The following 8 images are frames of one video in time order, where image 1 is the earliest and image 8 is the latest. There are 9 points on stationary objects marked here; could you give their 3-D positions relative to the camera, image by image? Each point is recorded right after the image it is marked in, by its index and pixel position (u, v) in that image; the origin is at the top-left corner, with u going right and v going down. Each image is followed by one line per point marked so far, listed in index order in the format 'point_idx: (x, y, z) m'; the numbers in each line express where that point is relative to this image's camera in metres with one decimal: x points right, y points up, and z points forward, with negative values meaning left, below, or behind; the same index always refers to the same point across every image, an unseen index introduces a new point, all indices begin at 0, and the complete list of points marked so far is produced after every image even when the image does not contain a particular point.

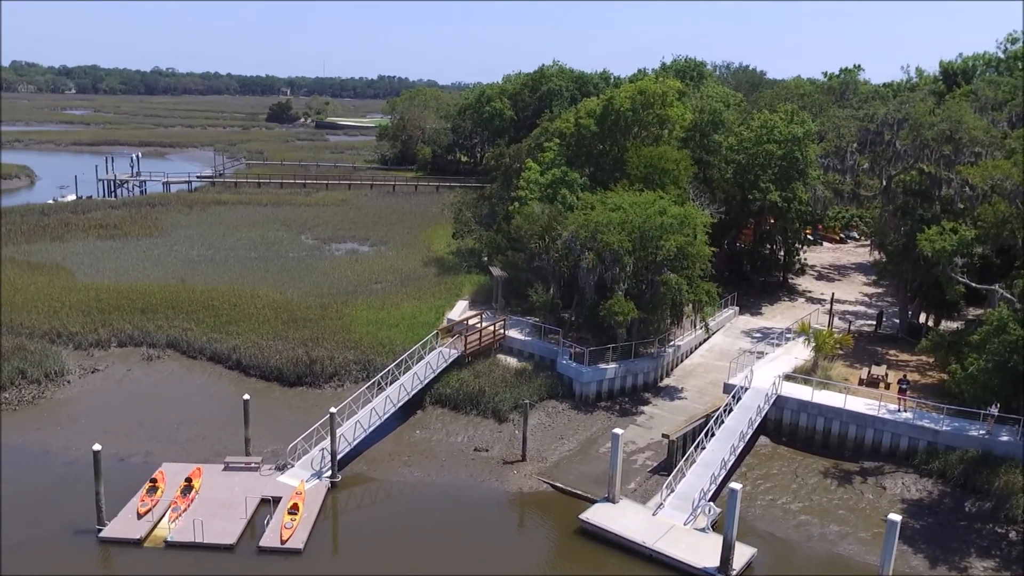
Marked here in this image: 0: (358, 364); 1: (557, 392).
0: (-3.1, -1.5, +19.8) m
1: (+0.9, -2.0, +19.3) m
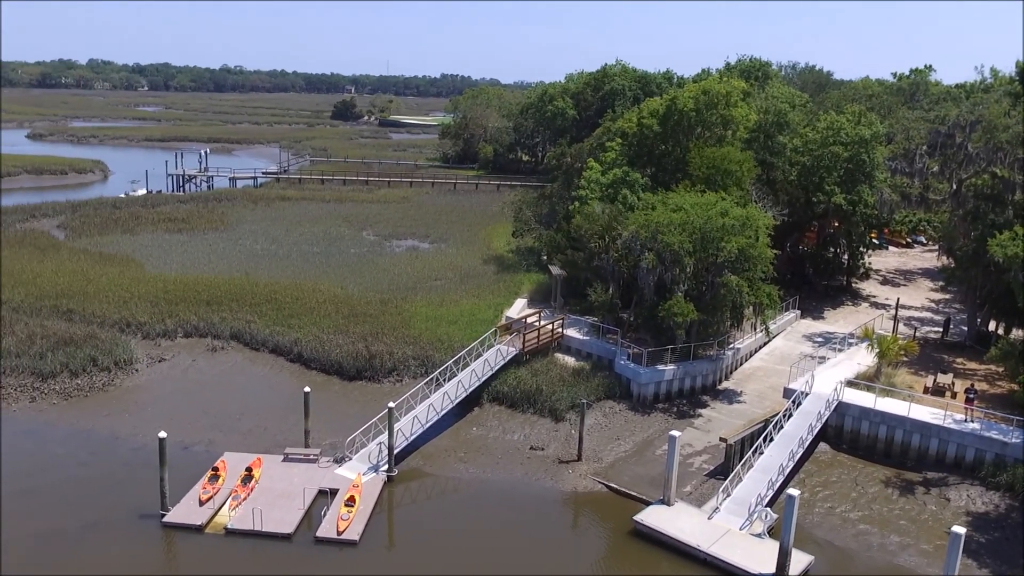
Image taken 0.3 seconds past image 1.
0: (-1.9, -1.5, +19.9) m
1: (+2.0, -2.0, +19.2) m
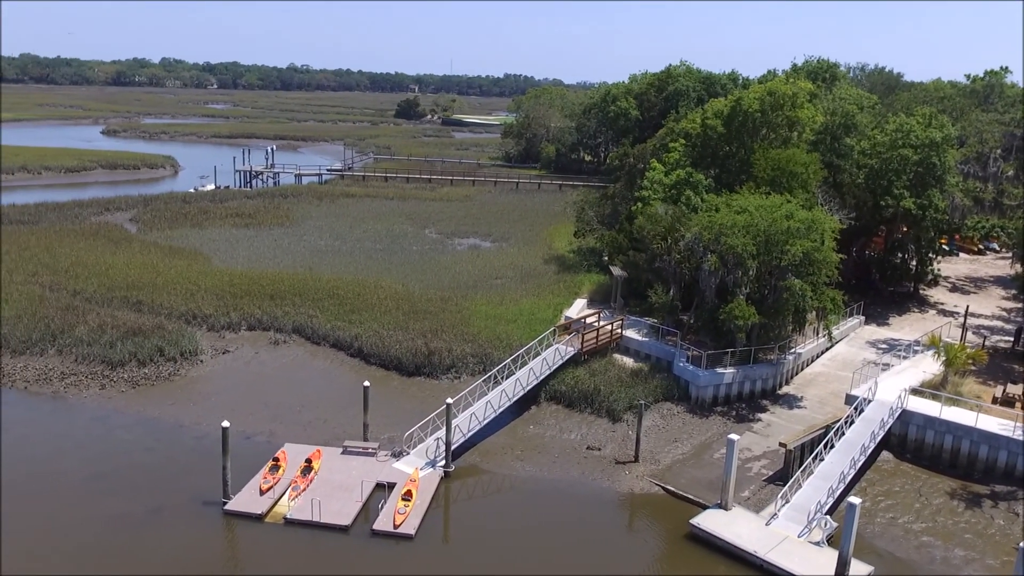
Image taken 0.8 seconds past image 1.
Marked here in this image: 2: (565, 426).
0: (-0.7, -1.4, +20.0) m
1: (+3.1, -2.1, +19.1) m
2: (+1.0, -2.5, +17.9) m
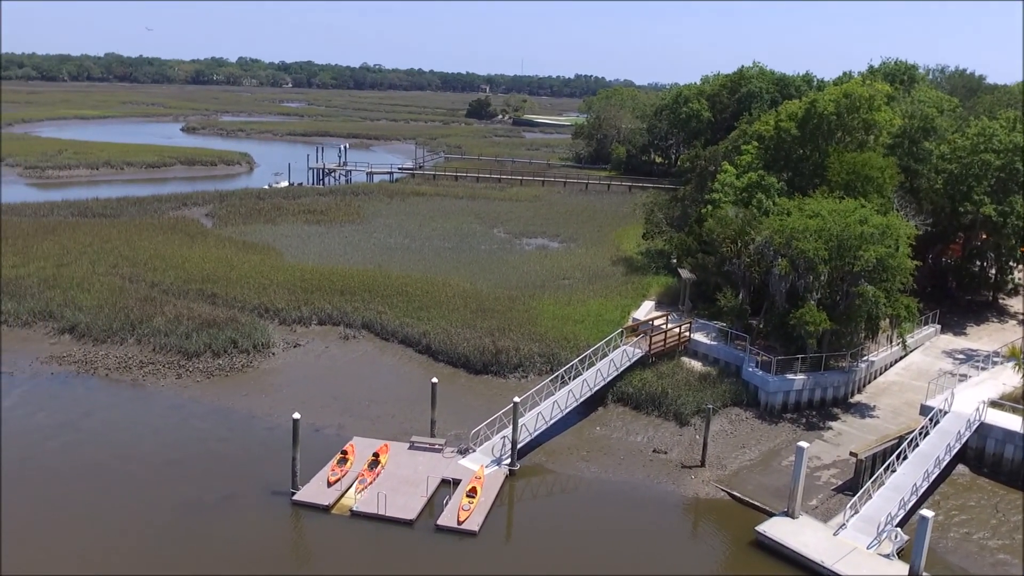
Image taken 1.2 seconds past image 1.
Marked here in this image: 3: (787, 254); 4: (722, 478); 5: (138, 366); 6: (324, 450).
0: (+0.6, -1.4, +20.1) m
1: (+4.4, -2.1, +18.8) m
2: (+2.2, -2.5, +17.8) m
3: (+5.3, +0.7, +19.0) m
4: (+3.4, -3.1, +16.0) m
5: (-7.5, -1.6, +19.7) m
6: (-3.1, -2.7, +16.4) m
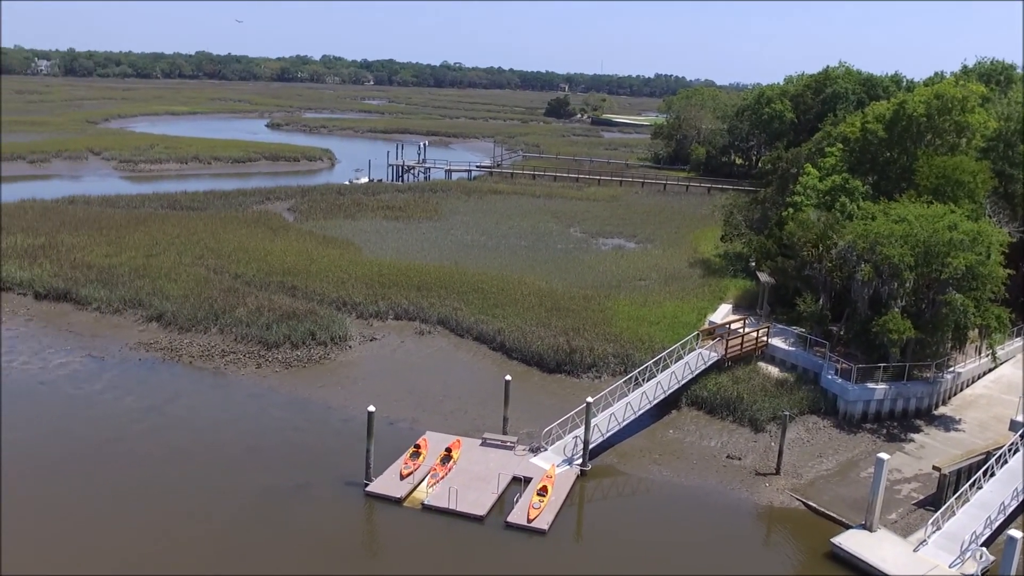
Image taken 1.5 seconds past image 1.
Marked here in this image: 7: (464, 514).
0: (+2.1, -1.4, +19.9) m
1: (+5.8, -2.2, +18.4) m
2: (+3.5, -2.6, +17.6) m
3: (+6.8, +0.5, +18.5) m
4: (+4.6, -3.2, +15.7) m
5: (-6.0, -1.4, +20.2) m
6: (-1.9, -2.6, +16.6) m
7: (-0.7, -3.3, +14.1) m
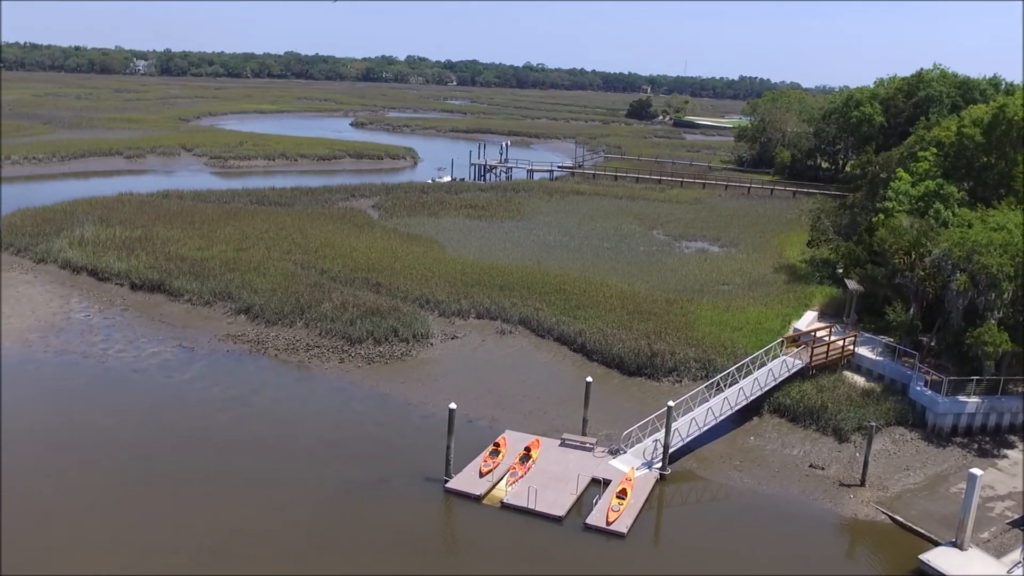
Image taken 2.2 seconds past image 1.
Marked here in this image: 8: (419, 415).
0: (+3.7, -1.5, +19.7) m
1: (+7.2, -2.4, +17.9) m
2: (+4.9, -2.7, +17.3) m
3: (+8.3, +0.4, +18.0) m
4: (+5.8, -3.3, +15.3) m
5: (-4.4, -1.3, +20.7) m
6: (-0.6, -2.6, +16.7) m
7: (+0.4, -3.3, +14.2) m
8: (-1.7, -2.3, +17.6) m
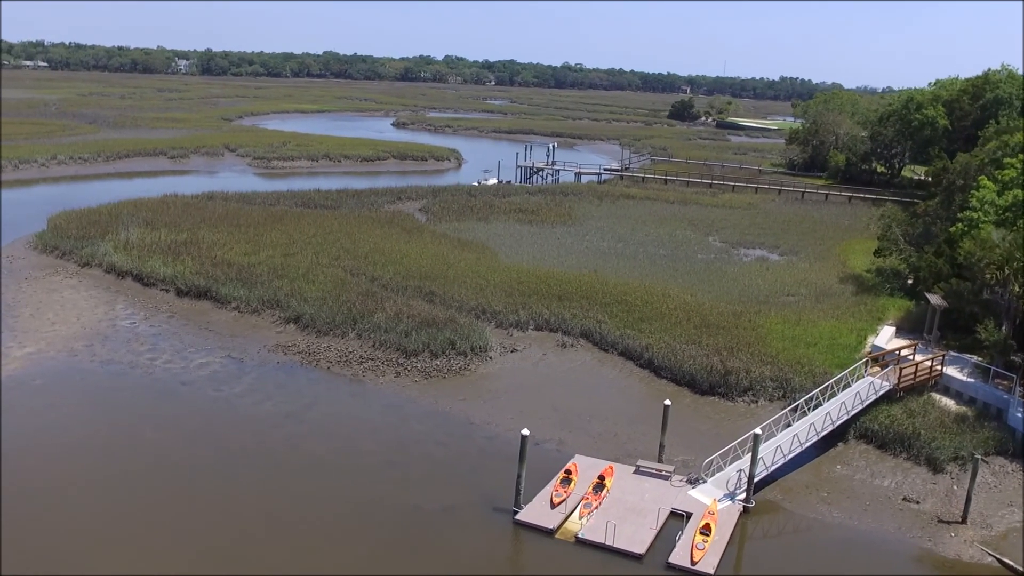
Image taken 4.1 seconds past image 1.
0: (+5.0, -1.8, +18.6) m
1: (+8.4, -2.7, +16.7) m
2: (+6.0, -3.0, +16.1) m
3: (+9.5, 0.0, +16.7) m
4: (+6.9, -3.6, +14.1) m
5: (-3.1, -1.5, +19.8) m
6: (+0.5, -2.8, +15.7) m
7: (+1.5, -3.5, +13.1) m
8: (-0.5, -2.5, +16.6) m
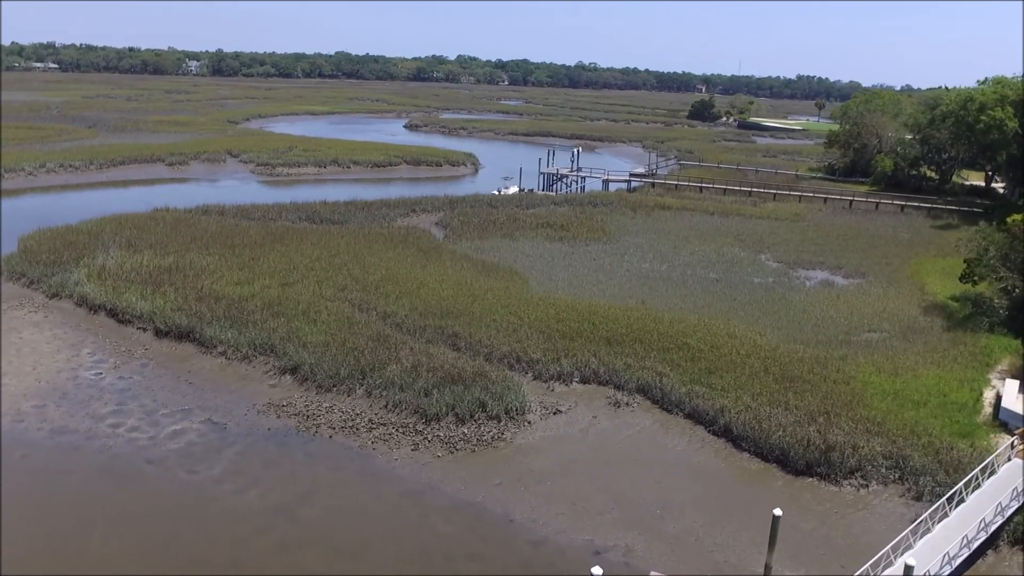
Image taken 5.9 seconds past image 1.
0: (+5.7, -2.6, +14.8) m
1: (+9.1, -3.5, +12.8) m
2: (+6.7, -3.8, +12.3) m
3: (+10.2, -0.8, +12.8) m
4: (+7.5, -4.4, +10.3) m
5: (-2.4, -2.3, +16.1) m
6: (+1.2, -3.7, +12.0) m
7: (+2.1, -4.3, +9.4) m
8: (+0.2, -3.3, +12.9) m
